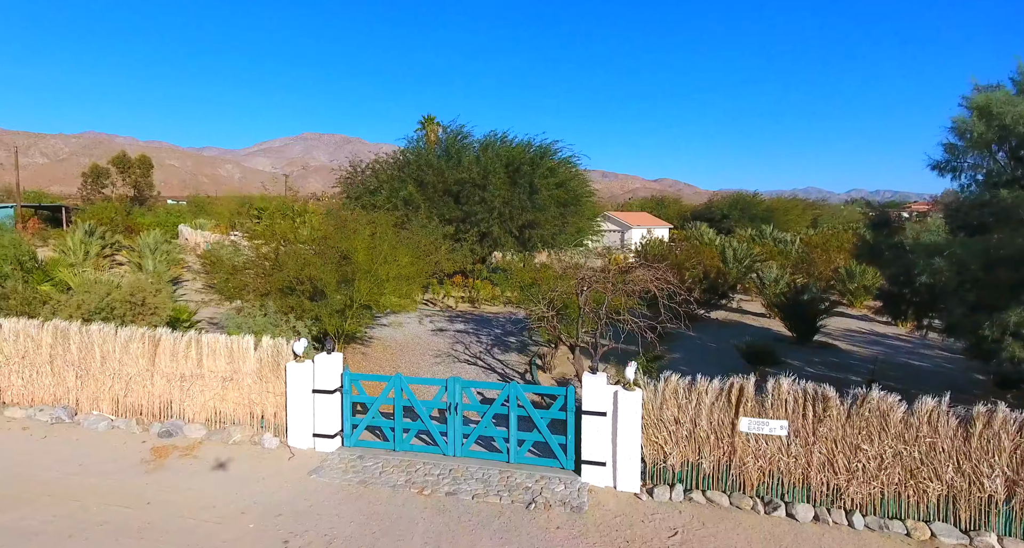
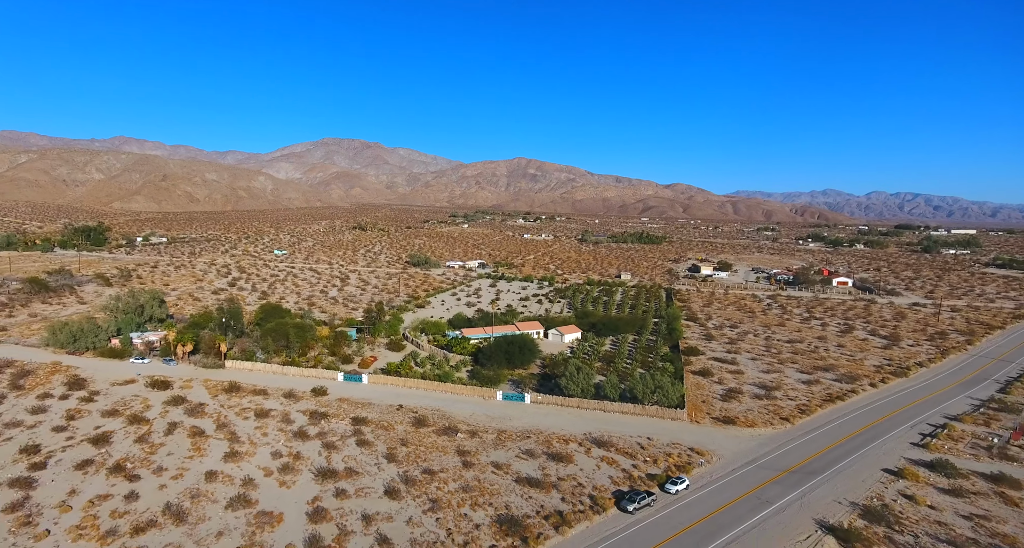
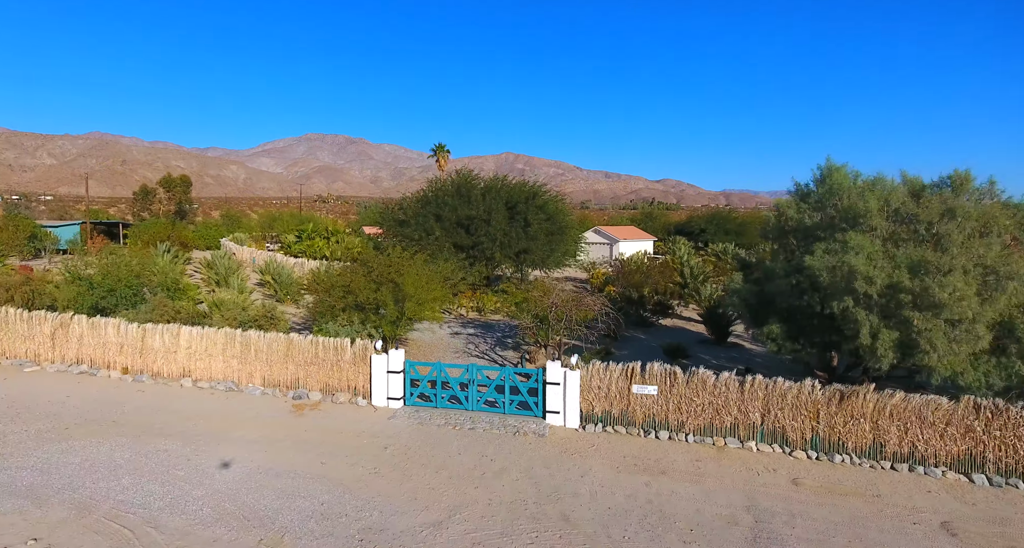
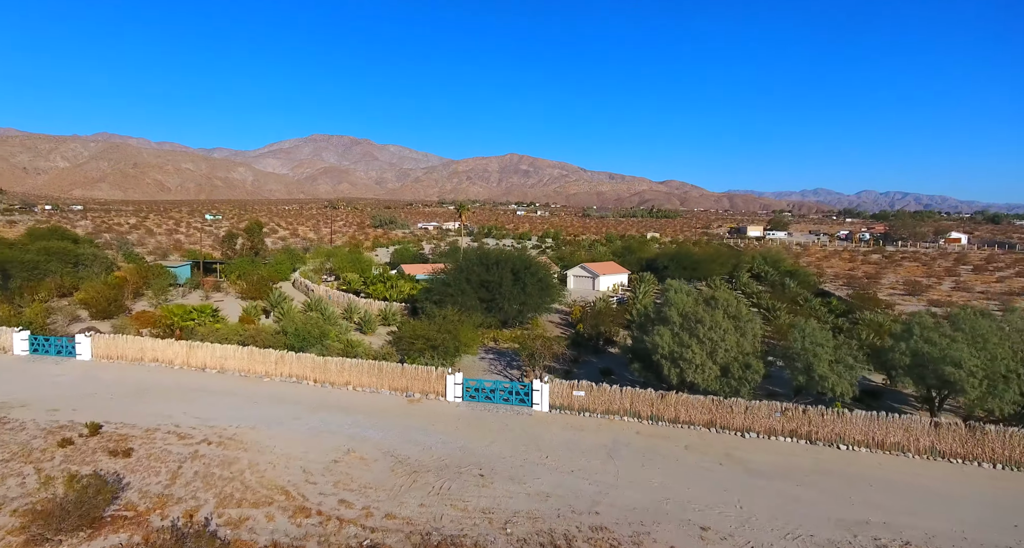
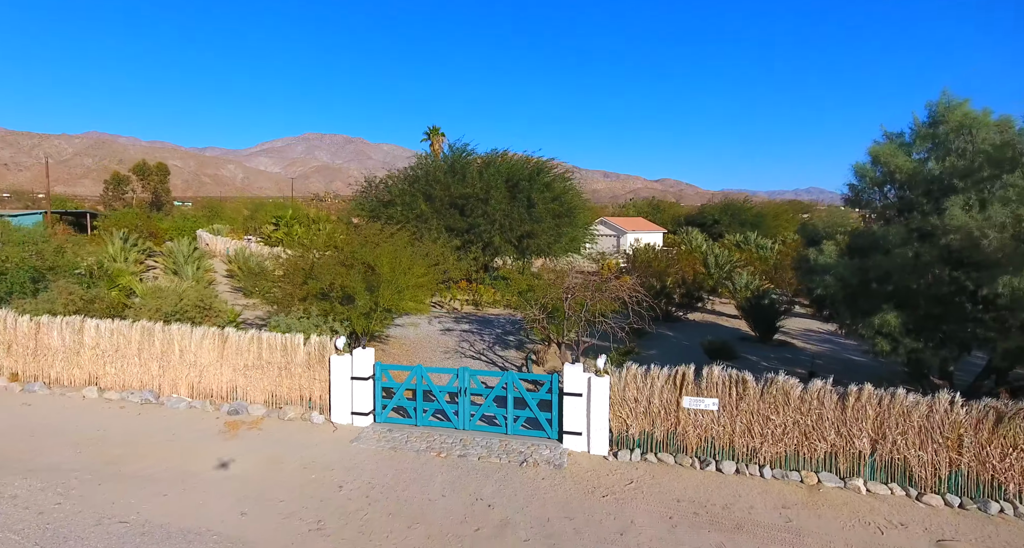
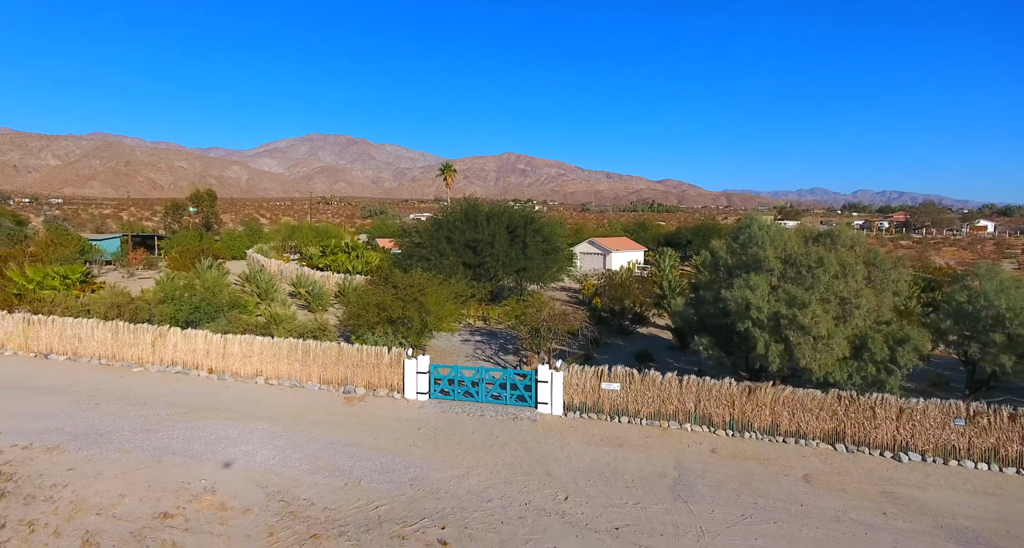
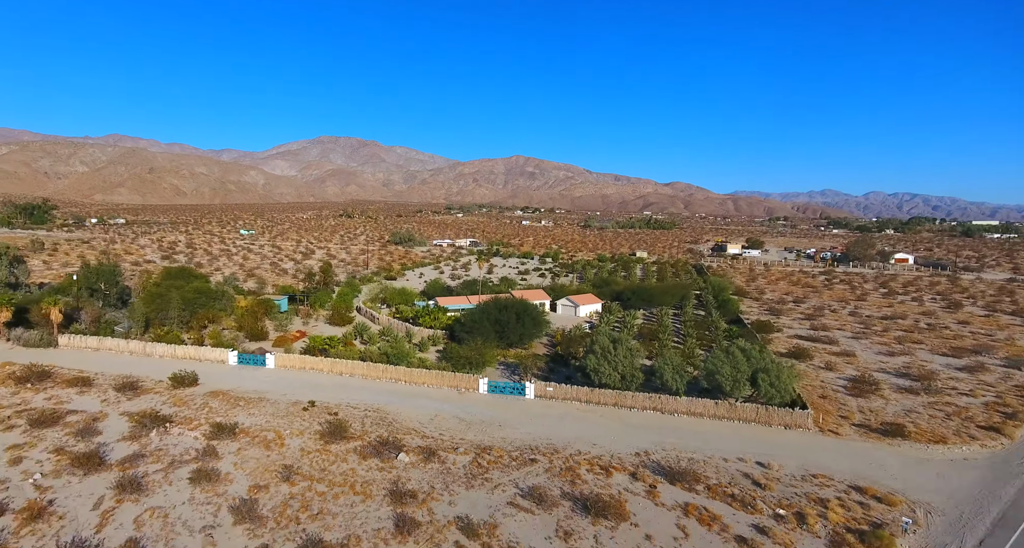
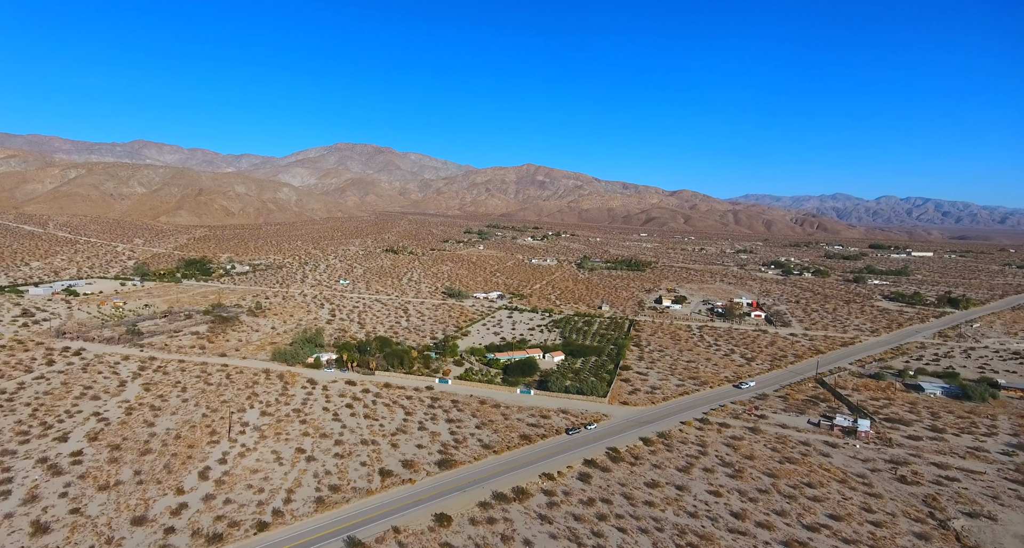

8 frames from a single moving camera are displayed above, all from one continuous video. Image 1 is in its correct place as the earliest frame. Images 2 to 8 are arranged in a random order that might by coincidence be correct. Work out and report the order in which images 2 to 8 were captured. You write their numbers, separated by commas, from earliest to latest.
5, 3, 6, 4, 7, 2, 8
